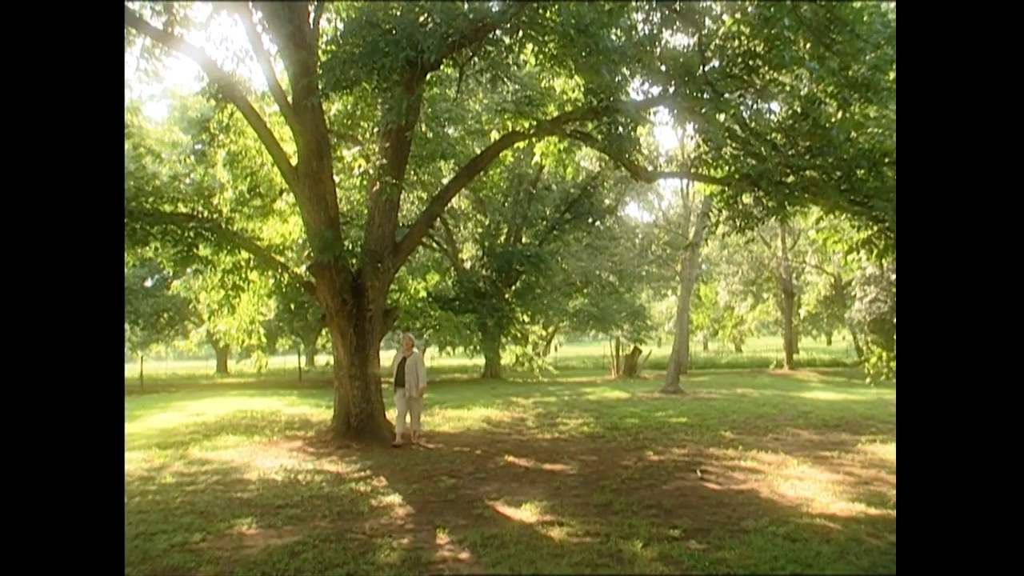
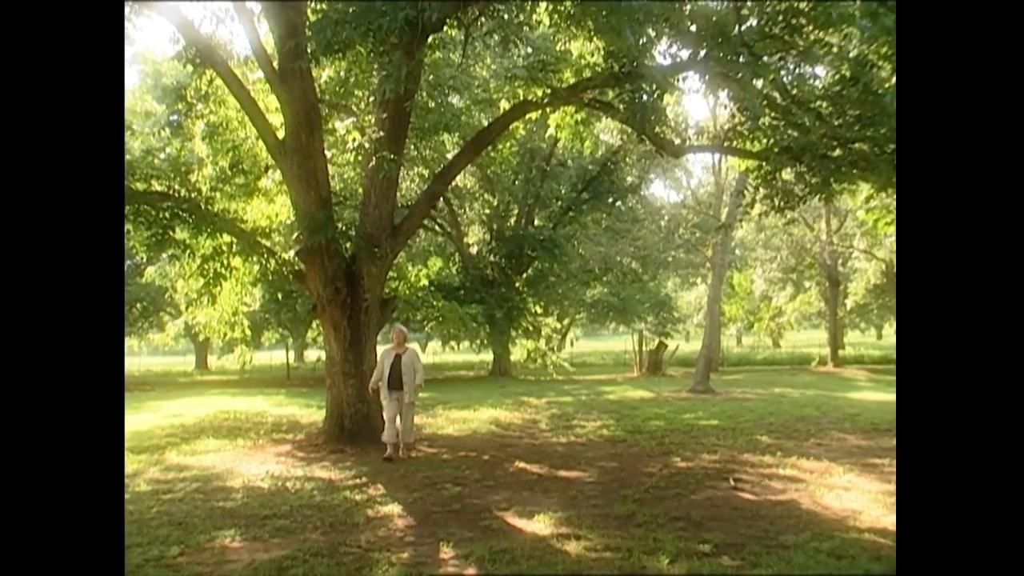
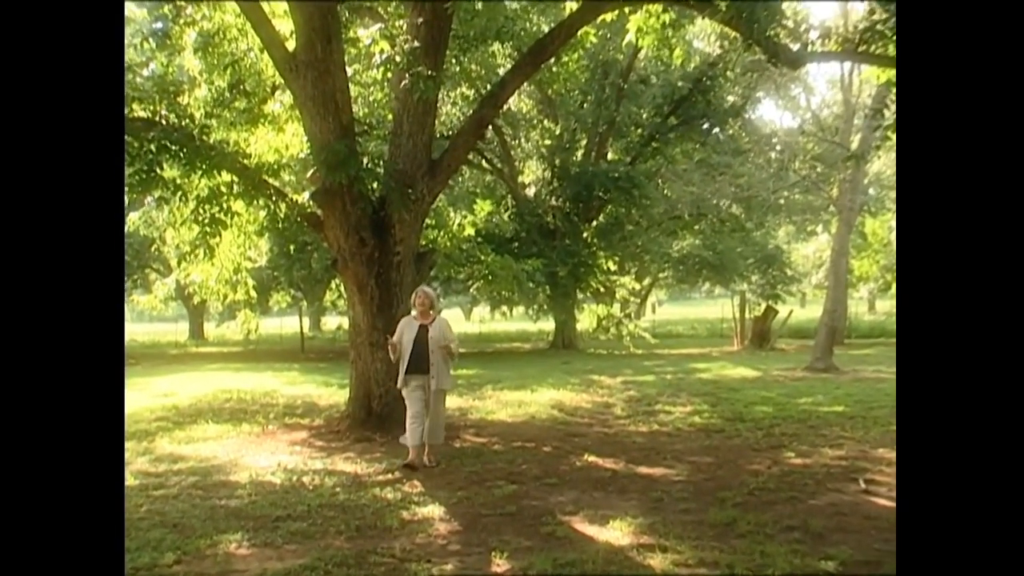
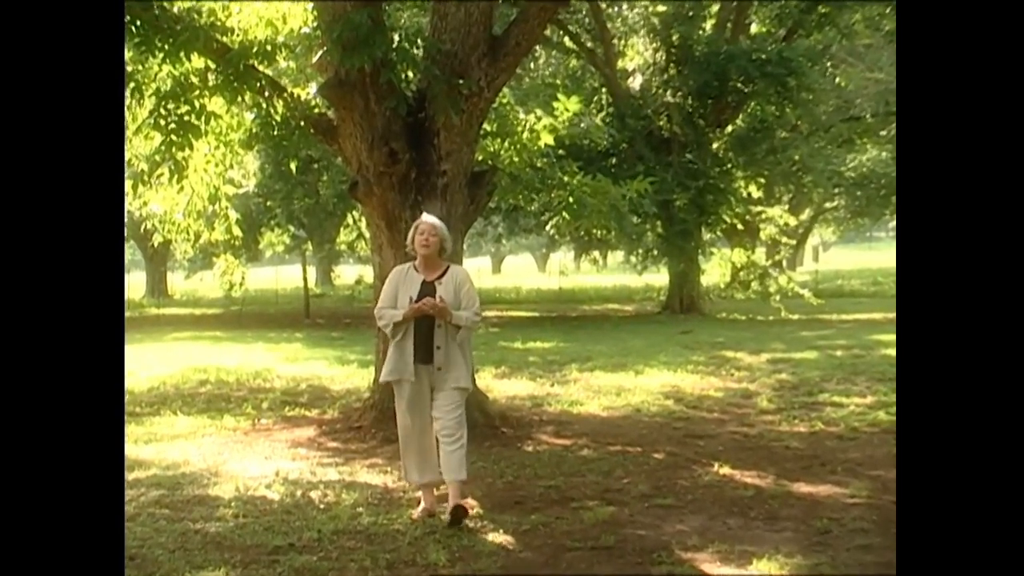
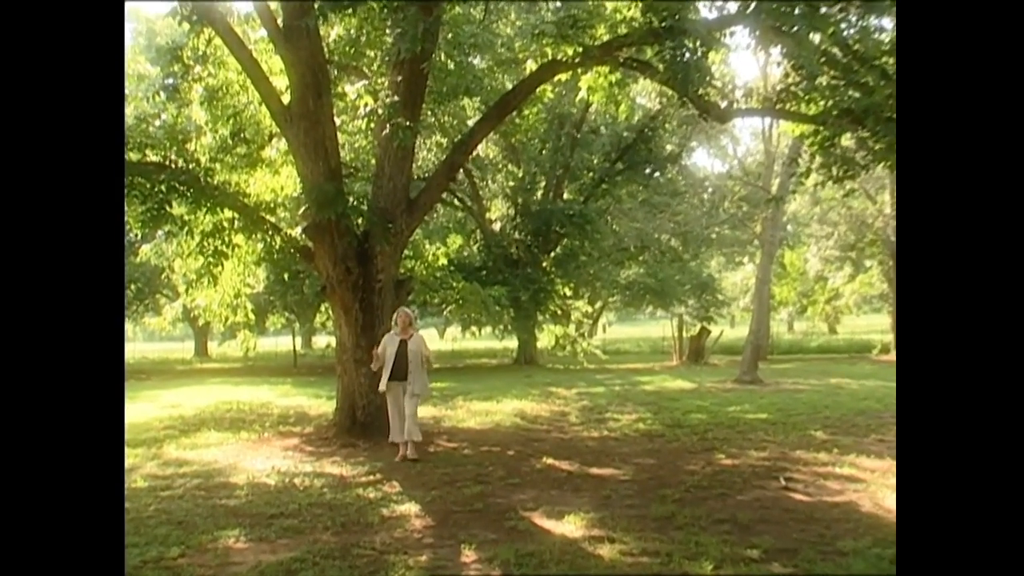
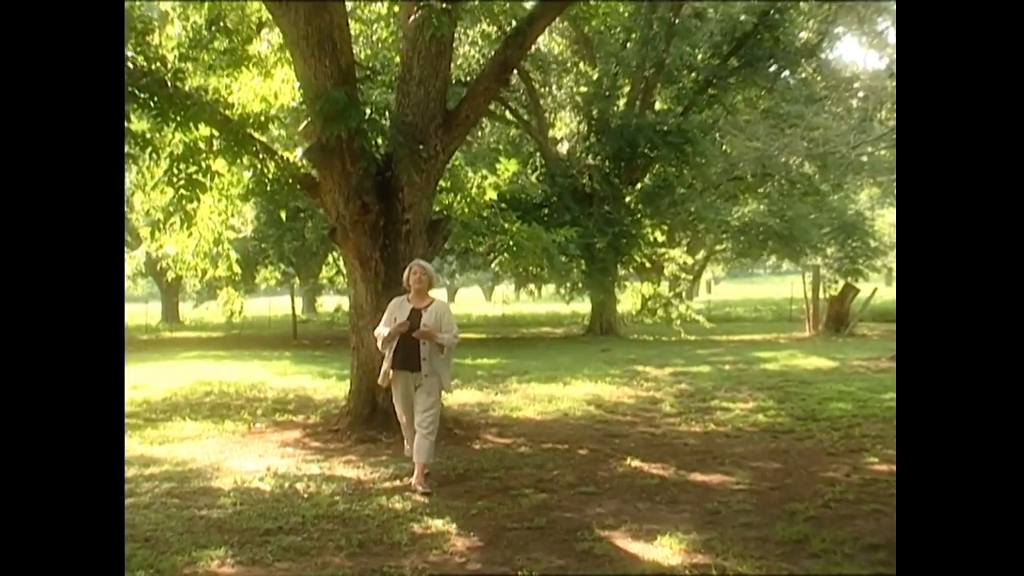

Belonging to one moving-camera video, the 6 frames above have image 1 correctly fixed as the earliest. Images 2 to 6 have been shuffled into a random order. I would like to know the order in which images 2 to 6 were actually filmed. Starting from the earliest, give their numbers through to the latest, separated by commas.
2, 5, 3, 6, 4
